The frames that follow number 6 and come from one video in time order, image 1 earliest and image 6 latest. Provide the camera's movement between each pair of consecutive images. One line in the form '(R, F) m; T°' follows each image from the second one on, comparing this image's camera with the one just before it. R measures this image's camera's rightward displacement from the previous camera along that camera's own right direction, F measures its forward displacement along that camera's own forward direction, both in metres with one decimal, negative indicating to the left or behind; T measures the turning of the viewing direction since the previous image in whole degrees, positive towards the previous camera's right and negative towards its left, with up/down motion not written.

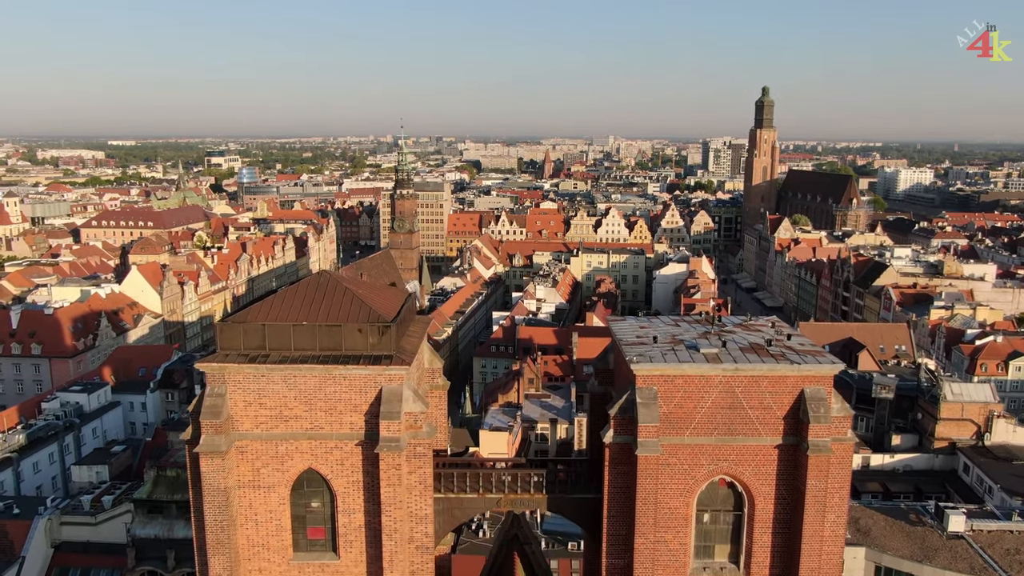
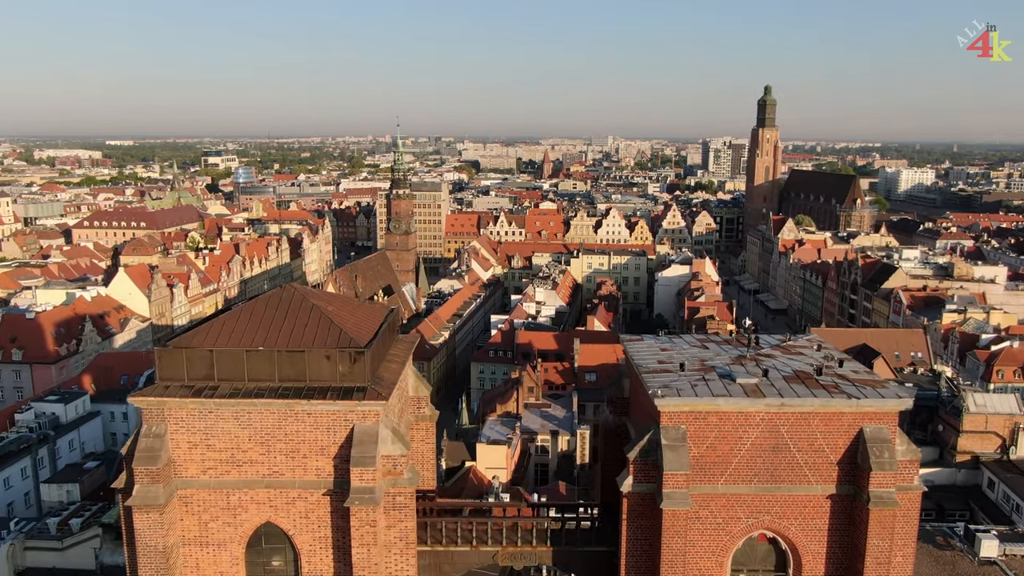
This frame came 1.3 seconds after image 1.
(0.0, +1.4) m; 0°
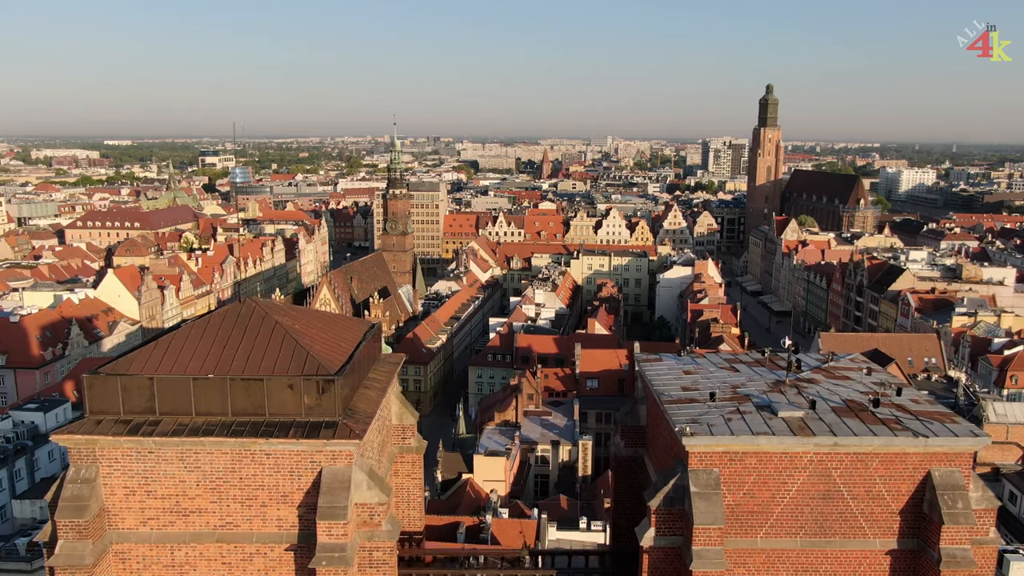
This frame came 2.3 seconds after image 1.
(0.0, +1.1) m; 0°
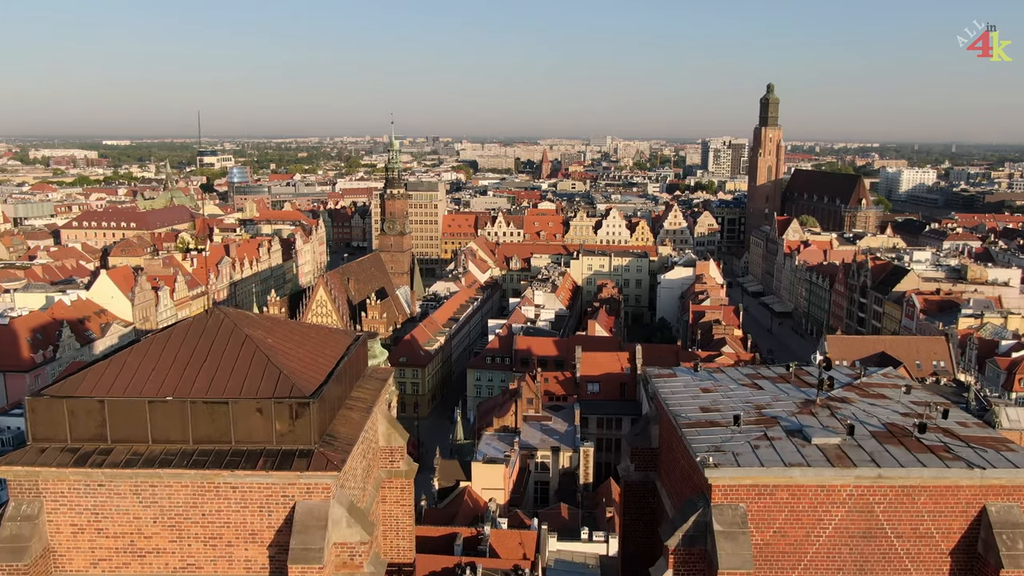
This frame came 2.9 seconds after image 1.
(0.0, +0.7) m; 0°
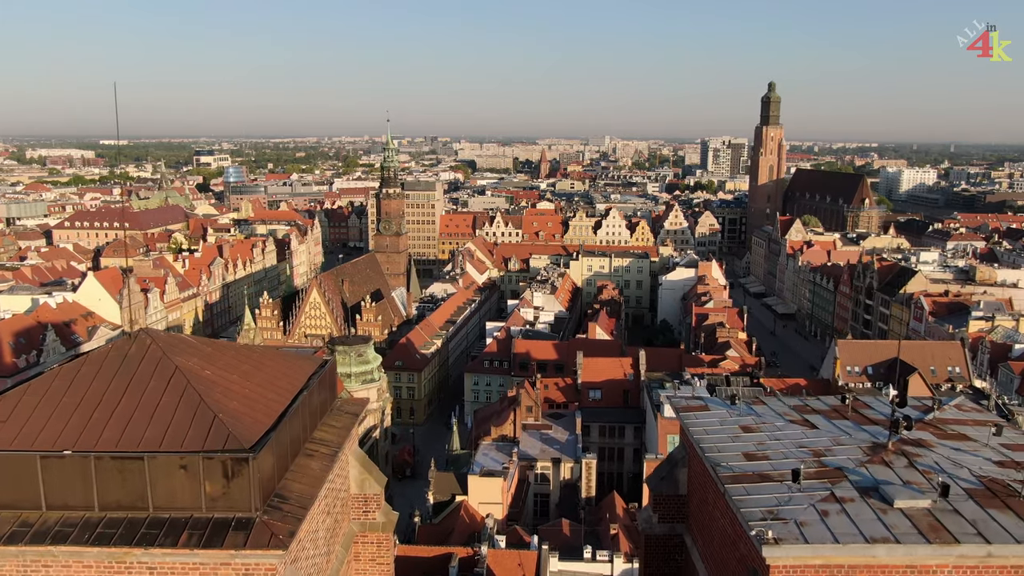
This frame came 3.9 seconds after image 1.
(0.0, +1.1) m; 0°
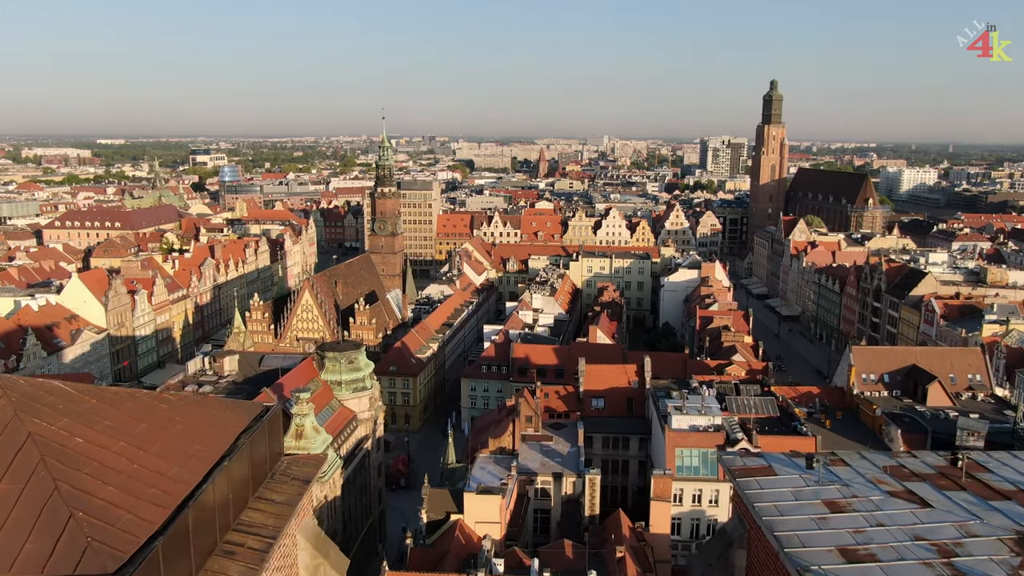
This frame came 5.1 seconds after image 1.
(0.0, +1.4) m; 0°
